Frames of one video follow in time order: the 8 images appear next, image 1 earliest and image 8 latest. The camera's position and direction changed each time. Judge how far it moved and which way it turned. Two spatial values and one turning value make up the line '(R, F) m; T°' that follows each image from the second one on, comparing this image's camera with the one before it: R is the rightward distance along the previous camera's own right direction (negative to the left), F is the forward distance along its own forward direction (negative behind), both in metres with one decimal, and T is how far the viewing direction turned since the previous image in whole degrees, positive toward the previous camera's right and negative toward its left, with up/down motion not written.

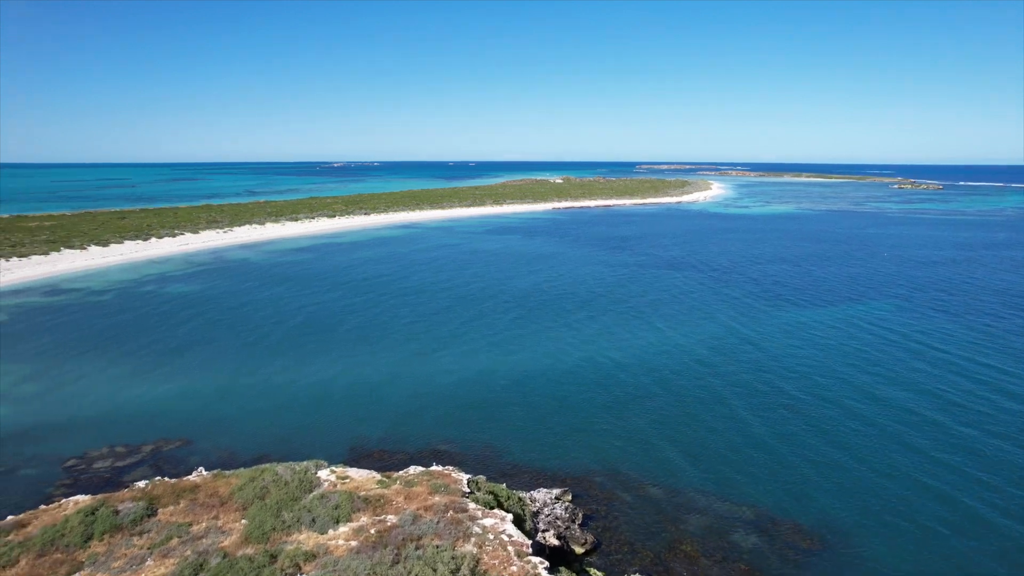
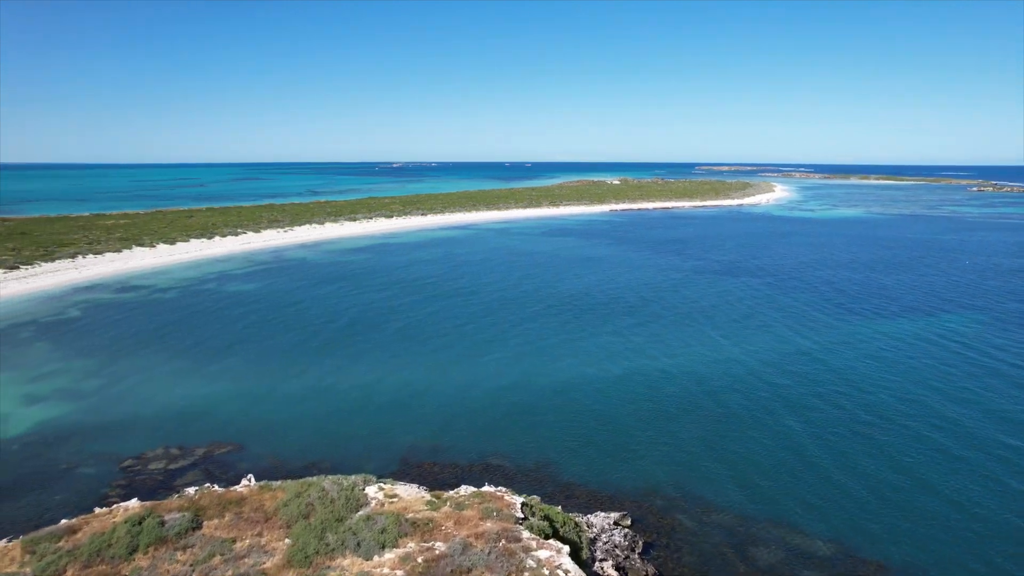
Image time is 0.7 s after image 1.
(-0.1, +0.7) m; -5°
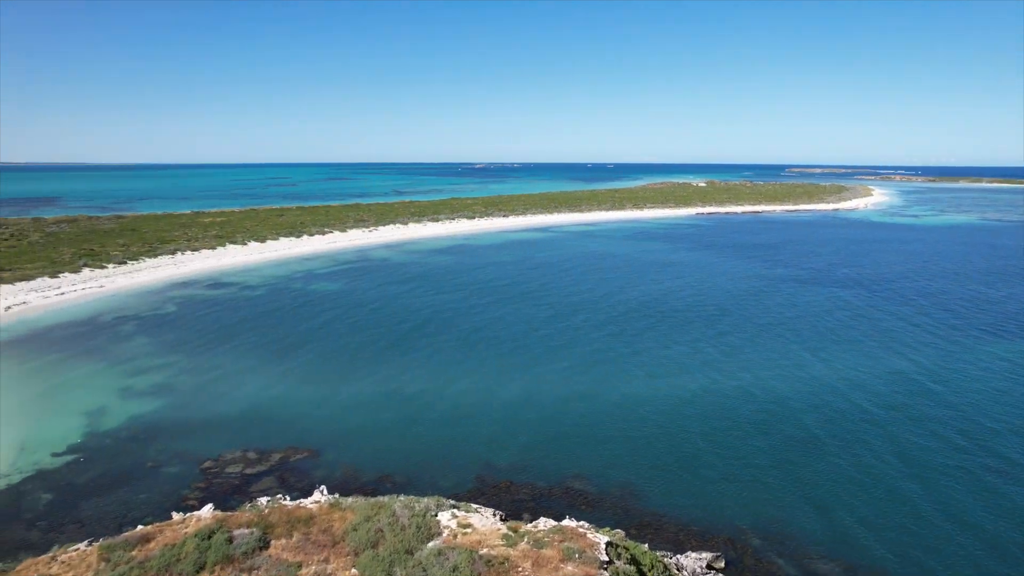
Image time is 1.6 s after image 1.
(-0.2, +0.9) m; -7°
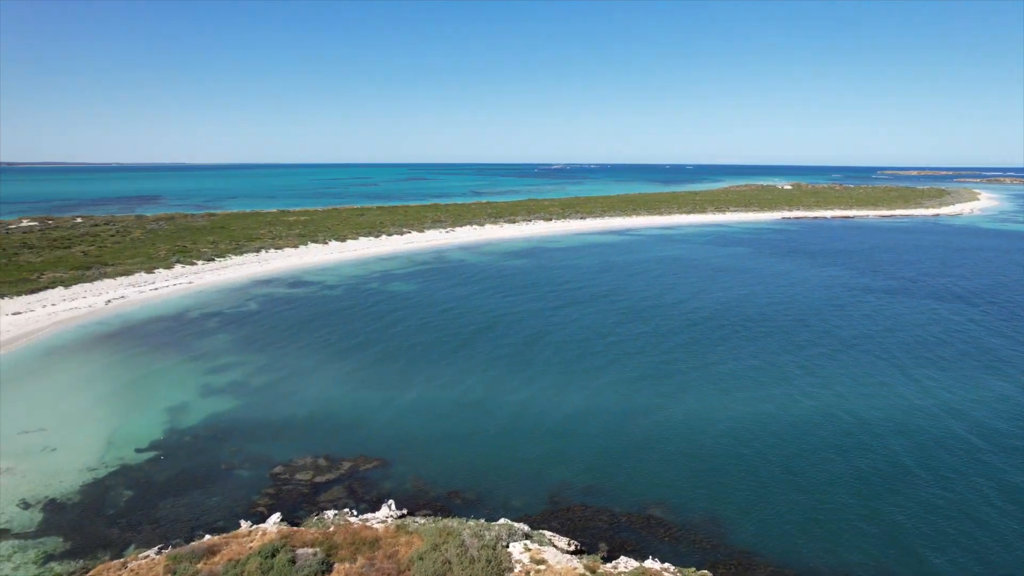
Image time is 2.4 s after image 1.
(-0.1, +0.8) m; -6°
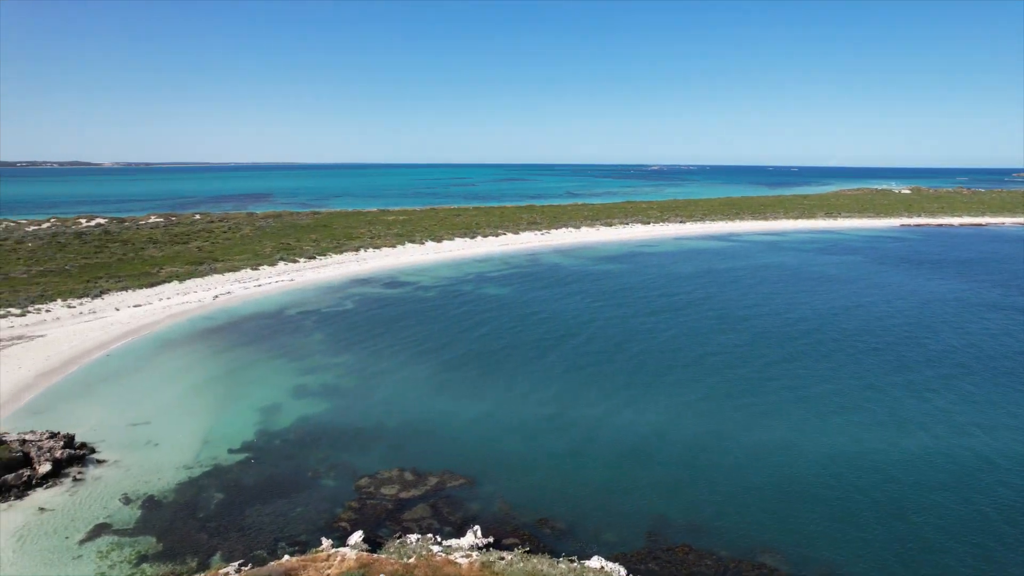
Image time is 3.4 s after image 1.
(-0.2, +1.0) m; -8°
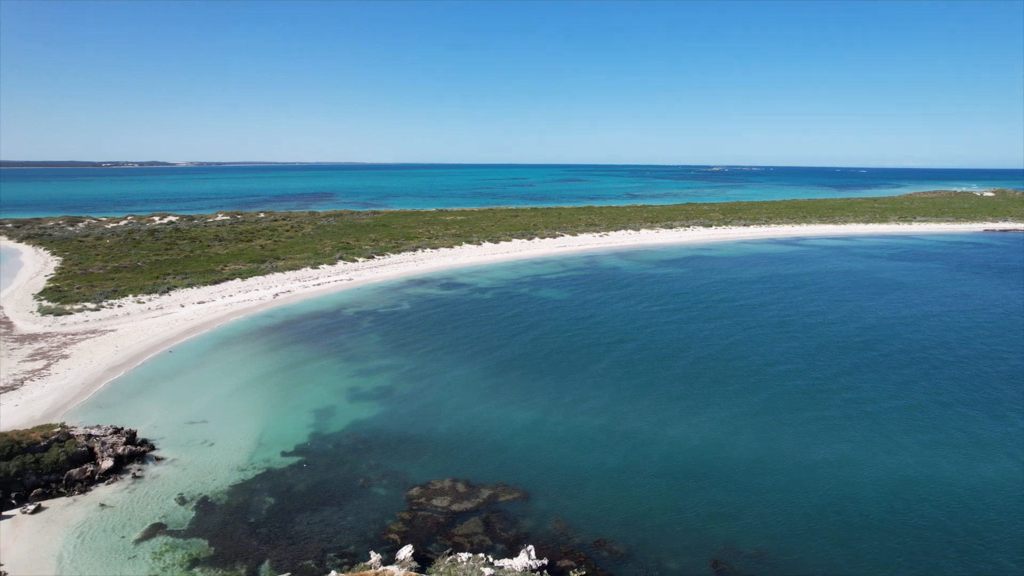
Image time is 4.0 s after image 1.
(-0.1, +0.6) m; -5°
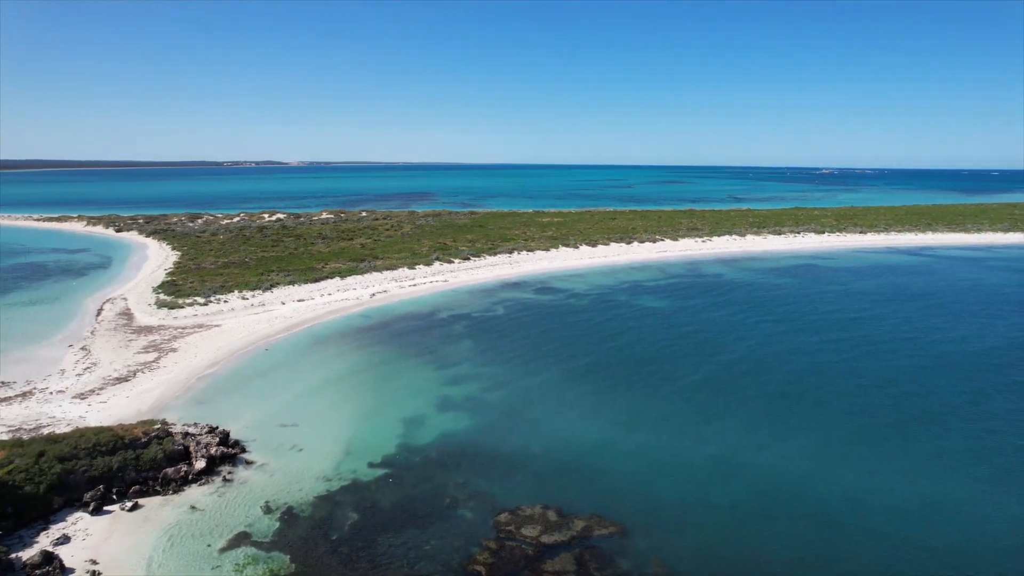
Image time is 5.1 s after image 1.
(-0.2, +1.1) m; -8°
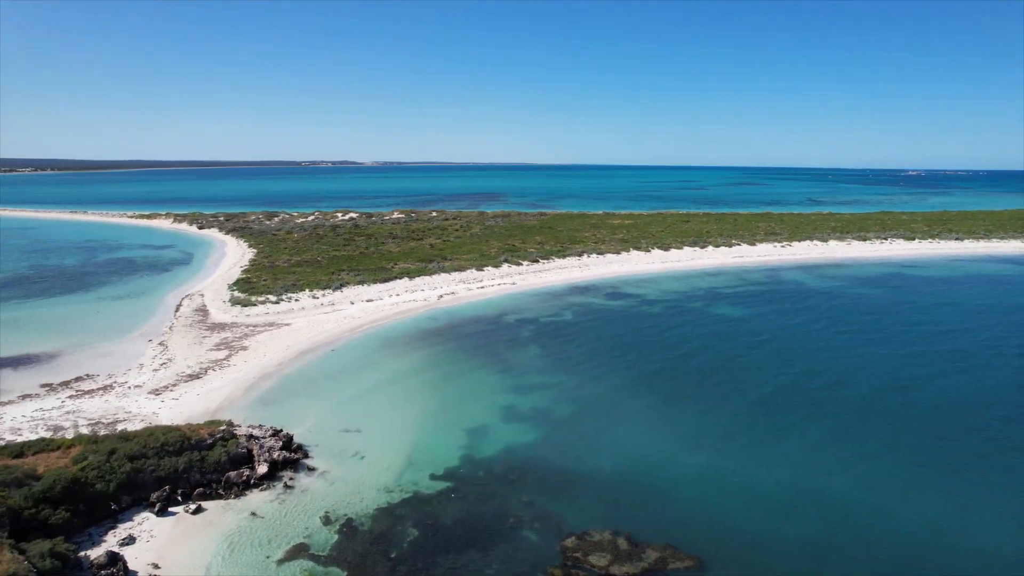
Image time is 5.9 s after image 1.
(-0.1, +0.8) m; -6°
